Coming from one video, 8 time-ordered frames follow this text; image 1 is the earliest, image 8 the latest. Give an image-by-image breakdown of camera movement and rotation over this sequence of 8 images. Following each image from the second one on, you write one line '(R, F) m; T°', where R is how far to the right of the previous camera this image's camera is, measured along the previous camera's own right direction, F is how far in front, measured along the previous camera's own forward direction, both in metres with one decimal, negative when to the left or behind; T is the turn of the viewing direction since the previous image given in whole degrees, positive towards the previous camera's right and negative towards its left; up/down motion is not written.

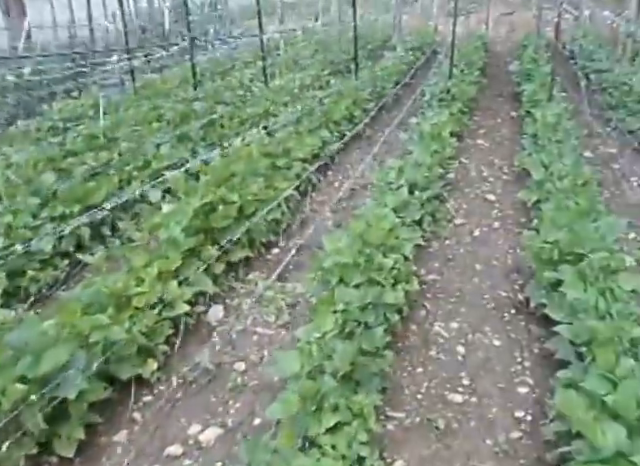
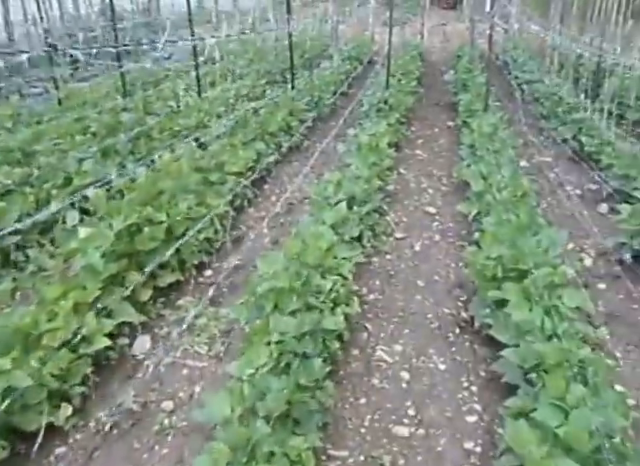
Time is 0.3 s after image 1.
(0.0, +0.2) m; +5°
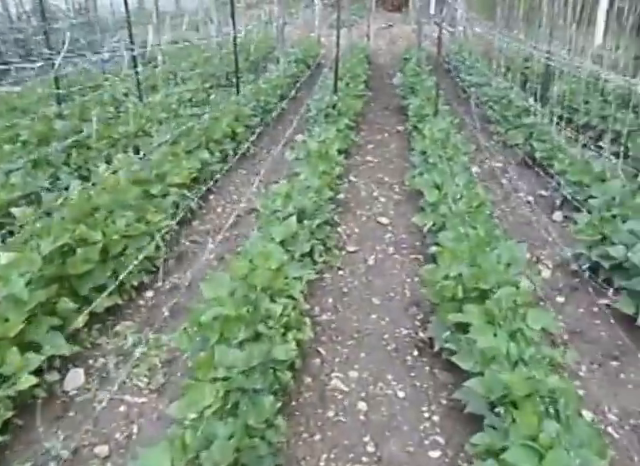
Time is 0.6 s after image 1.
(0.0, +0.2) m; +4°
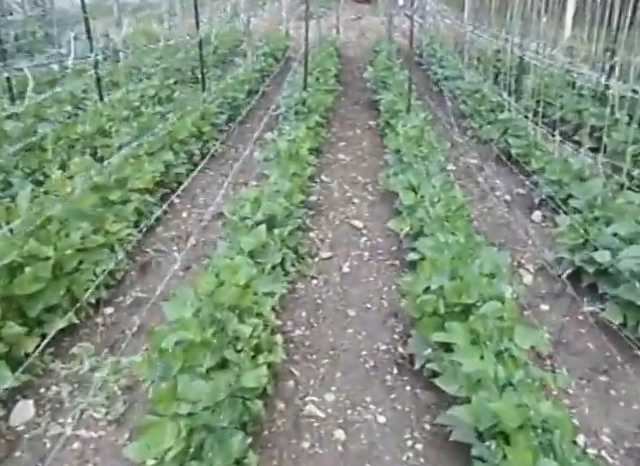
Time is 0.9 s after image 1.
(0.0, +0.2) m; +2°
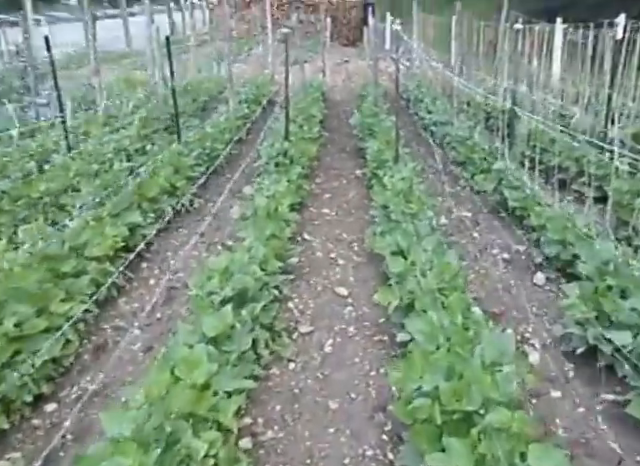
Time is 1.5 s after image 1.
(+0.1, +0.4) m; +1°
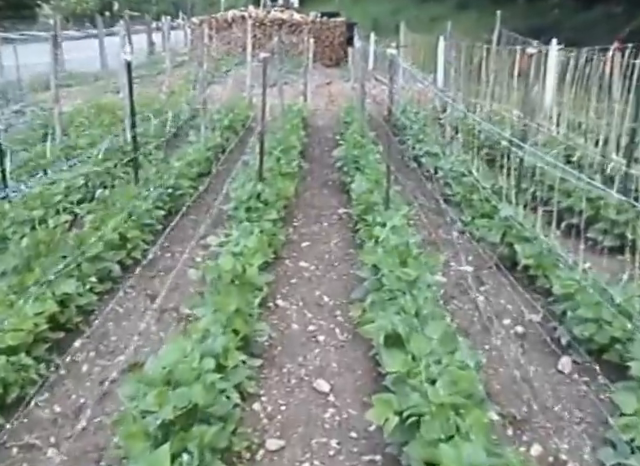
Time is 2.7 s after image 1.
(0.0, +0.8) m; +1°
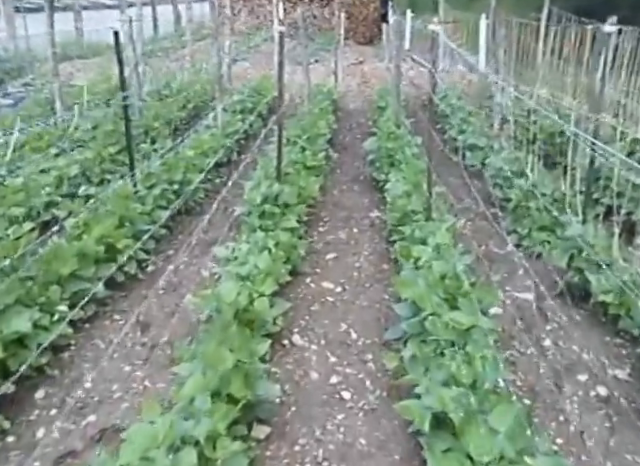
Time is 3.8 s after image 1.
(0.0, +0.8) m; -2°
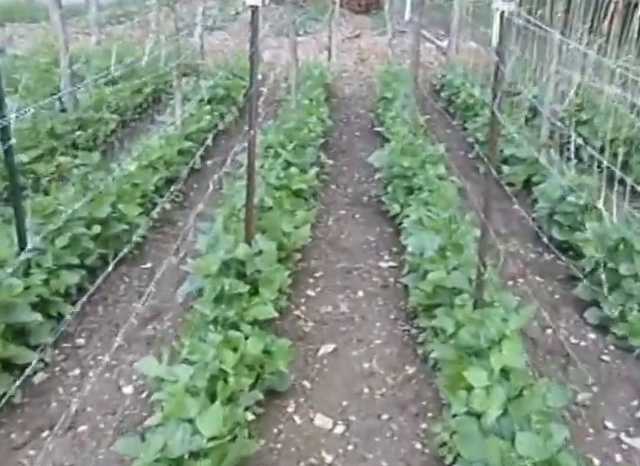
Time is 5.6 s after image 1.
(0.0, +1.6) m; +1°
